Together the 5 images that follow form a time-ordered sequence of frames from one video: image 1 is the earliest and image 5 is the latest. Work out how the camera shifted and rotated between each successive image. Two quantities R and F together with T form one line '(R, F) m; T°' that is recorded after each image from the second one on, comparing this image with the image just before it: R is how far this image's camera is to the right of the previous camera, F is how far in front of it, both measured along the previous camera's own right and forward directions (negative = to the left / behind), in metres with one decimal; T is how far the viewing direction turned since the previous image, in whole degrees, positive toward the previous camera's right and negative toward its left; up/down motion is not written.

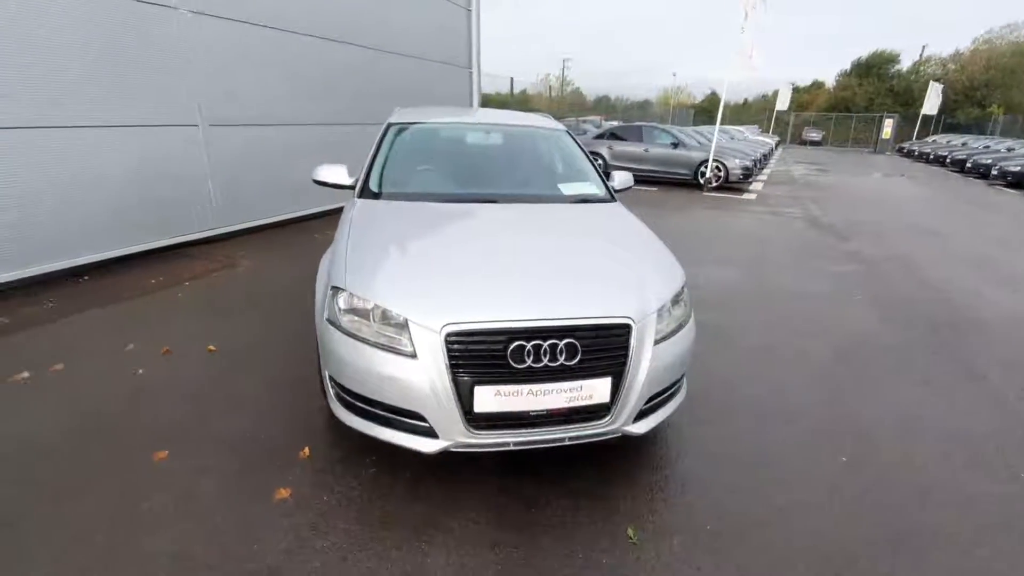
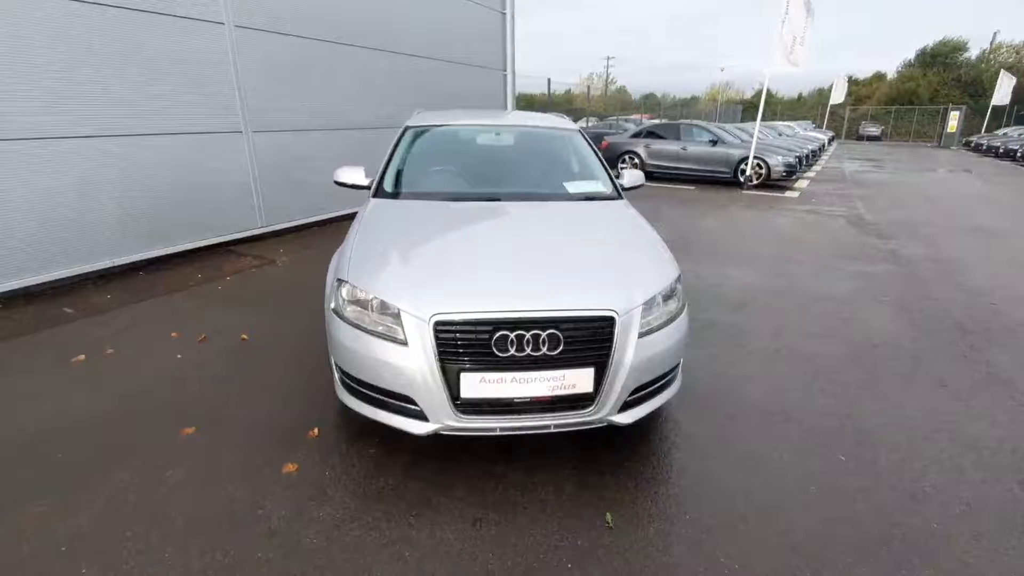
(+0.3, -0.1) m; -5°
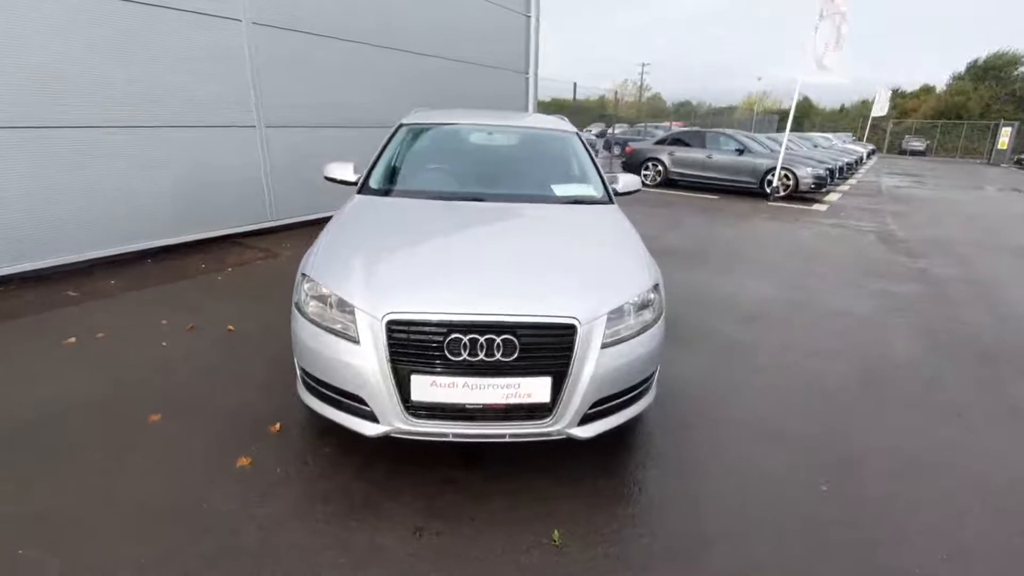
(+0.3, +0.1) m; -3°
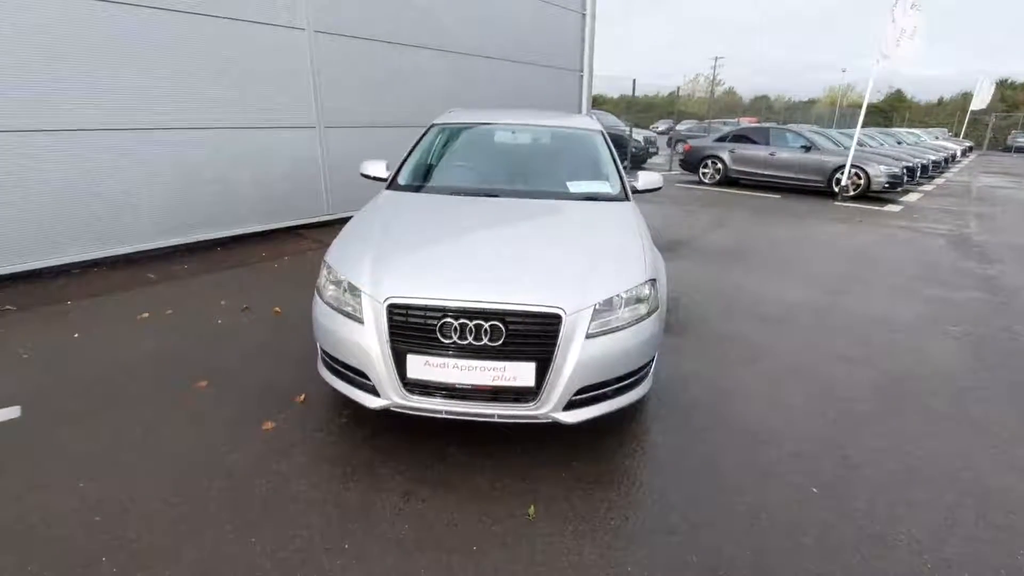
(+0.3, -0.1) m; -7°
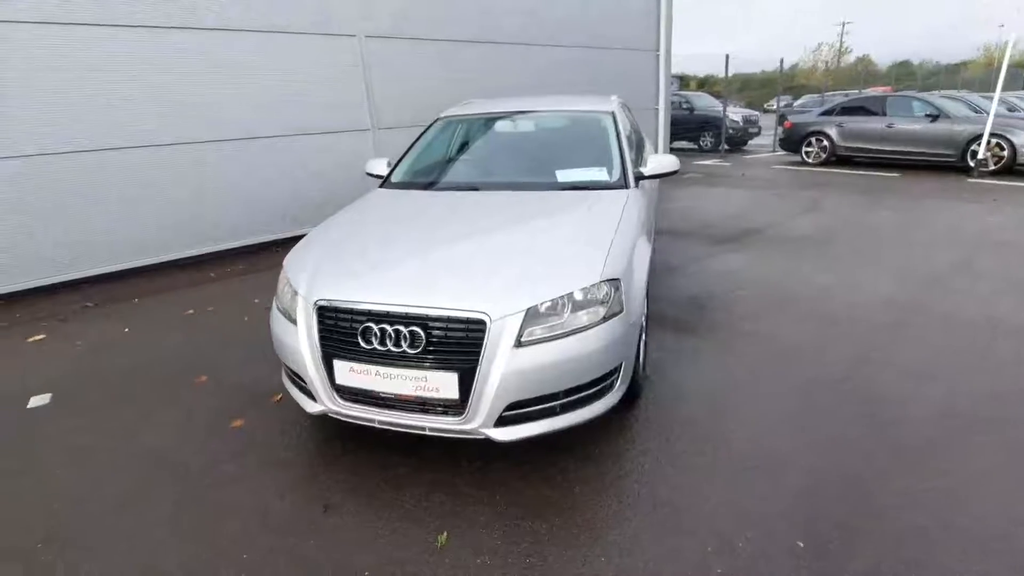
(+0.7, +0.3) m; -12°
